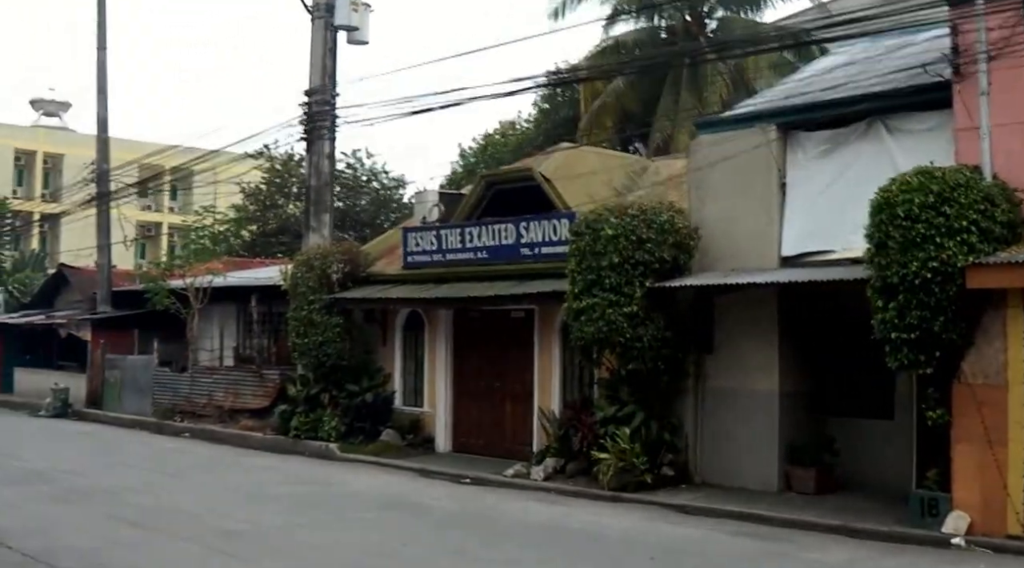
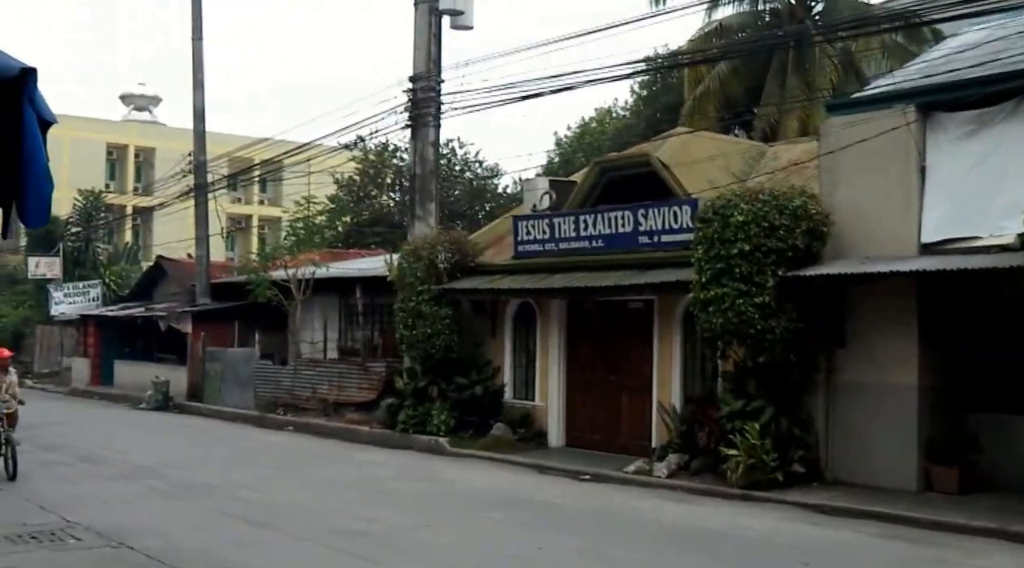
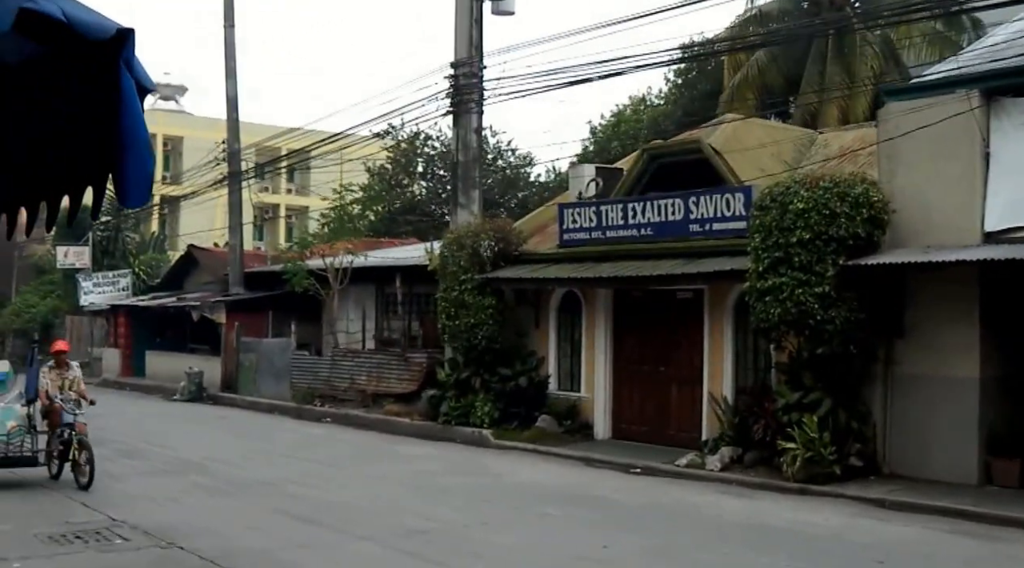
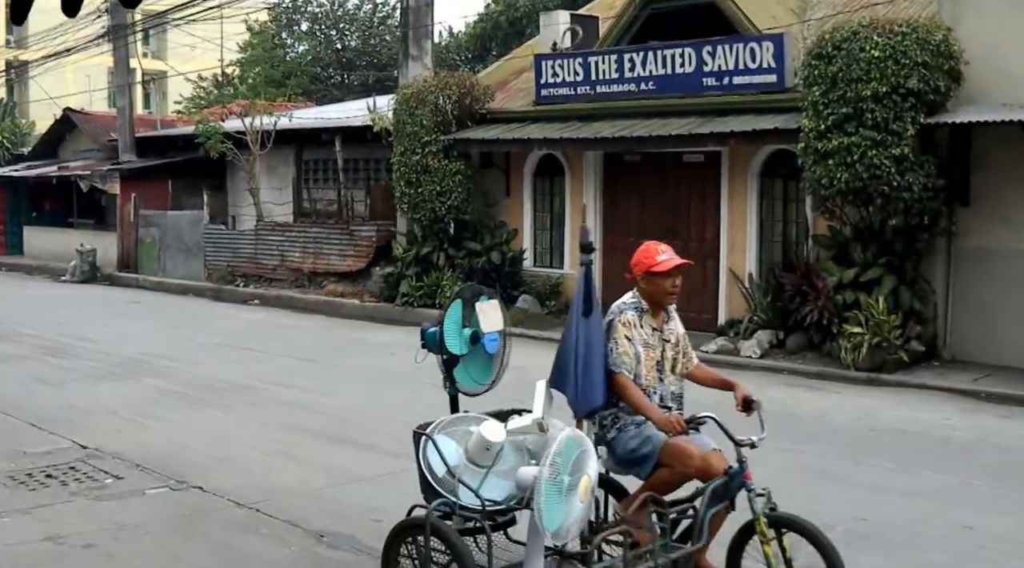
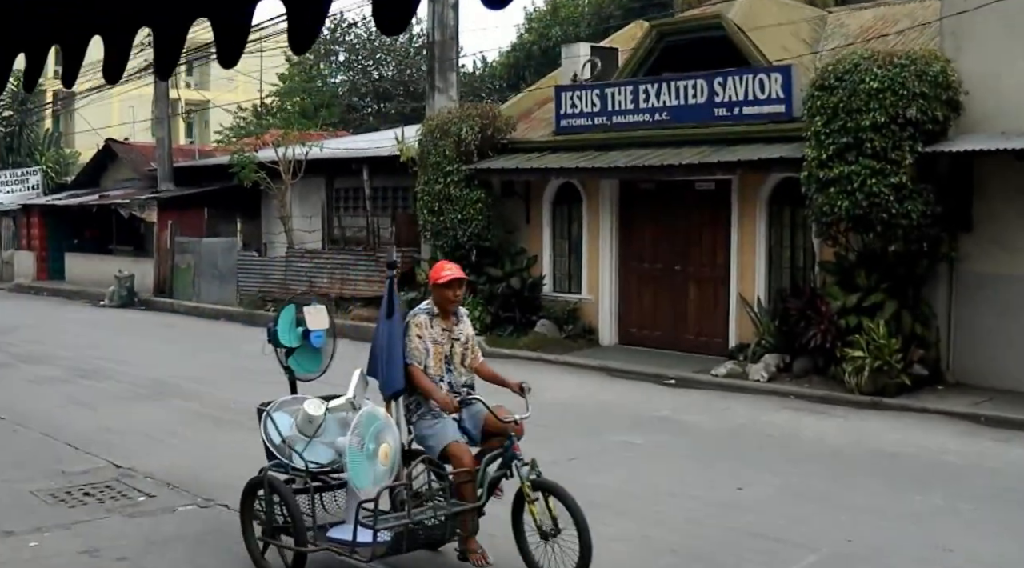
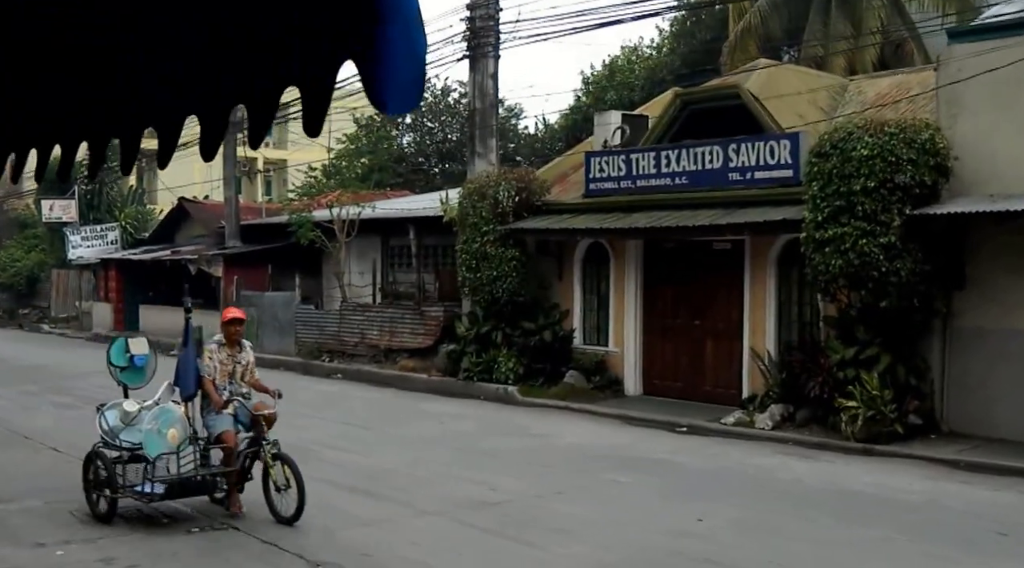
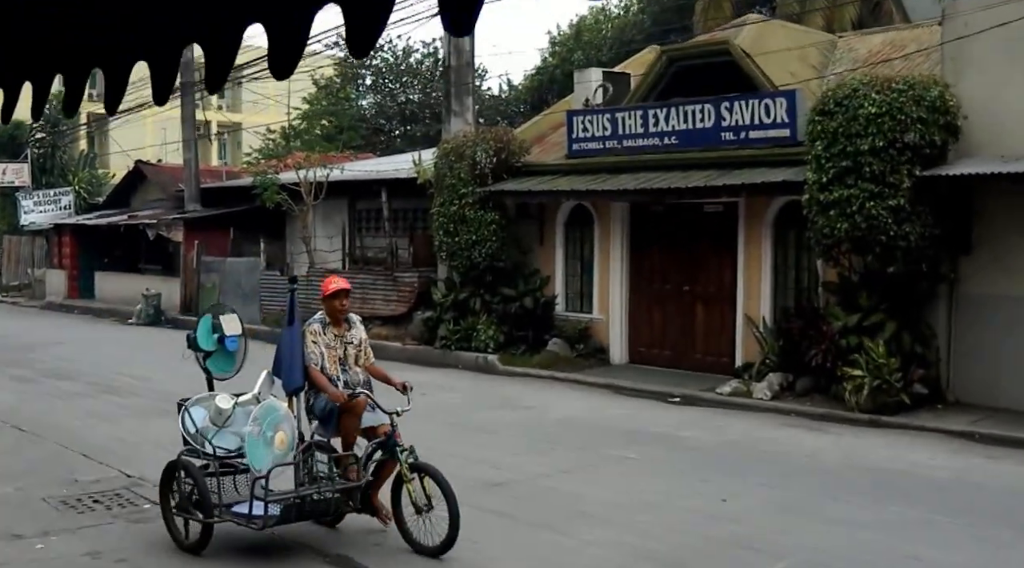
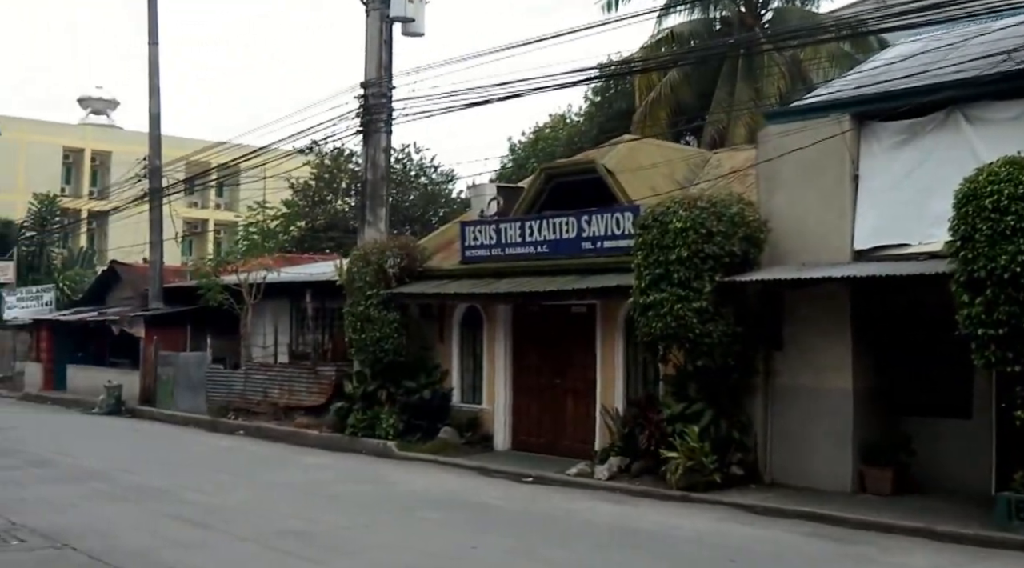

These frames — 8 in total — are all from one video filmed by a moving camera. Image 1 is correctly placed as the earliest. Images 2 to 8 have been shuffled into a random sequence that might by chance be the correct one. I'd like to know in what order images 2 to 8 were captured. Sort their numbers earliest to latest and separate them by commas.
8, 2, 3, 6, 7, 5, 4
